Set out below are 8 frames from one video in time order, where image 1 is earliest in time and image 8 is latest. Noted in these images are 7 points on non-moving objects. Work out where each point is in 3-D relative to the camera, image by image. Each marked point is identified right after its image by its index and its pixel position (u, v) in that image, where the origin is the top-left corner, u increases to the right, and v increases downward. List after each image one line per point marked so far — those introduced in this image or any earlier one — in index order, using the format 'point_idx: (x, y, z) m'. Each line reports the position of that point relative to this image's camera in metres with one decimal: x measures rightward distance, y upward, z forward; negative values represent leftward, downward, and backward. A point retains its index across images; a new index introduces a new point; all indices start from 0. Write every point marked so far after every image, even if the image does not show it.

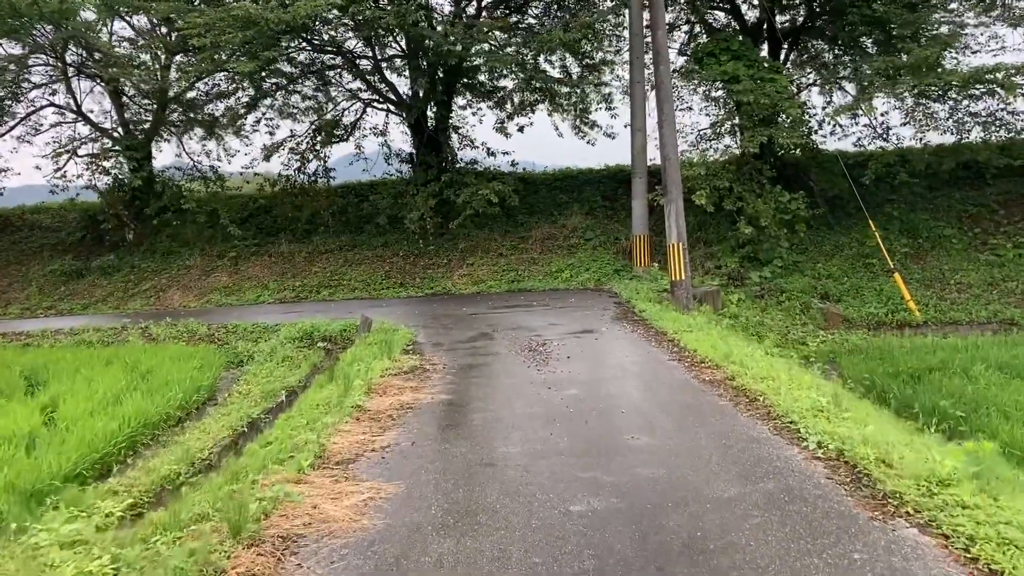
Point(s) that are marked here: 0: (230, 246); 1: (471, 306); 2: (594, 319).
0: (-5.4, +0.8, +17.9) m
1: (-0.6, -0.3, +12.4) m
2: (+0.9, -0.4, +10.2) m
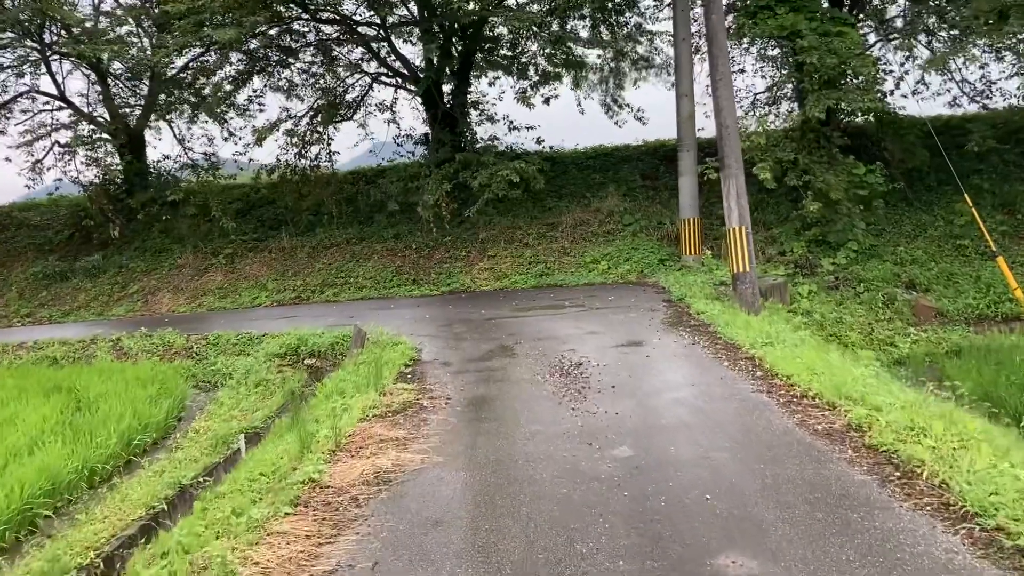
0: (-4.9, +0.8, +16.1) m
1: (-0.2, -0.2, +10.5) m
2: (+1.1, -0.4, +8.2) m
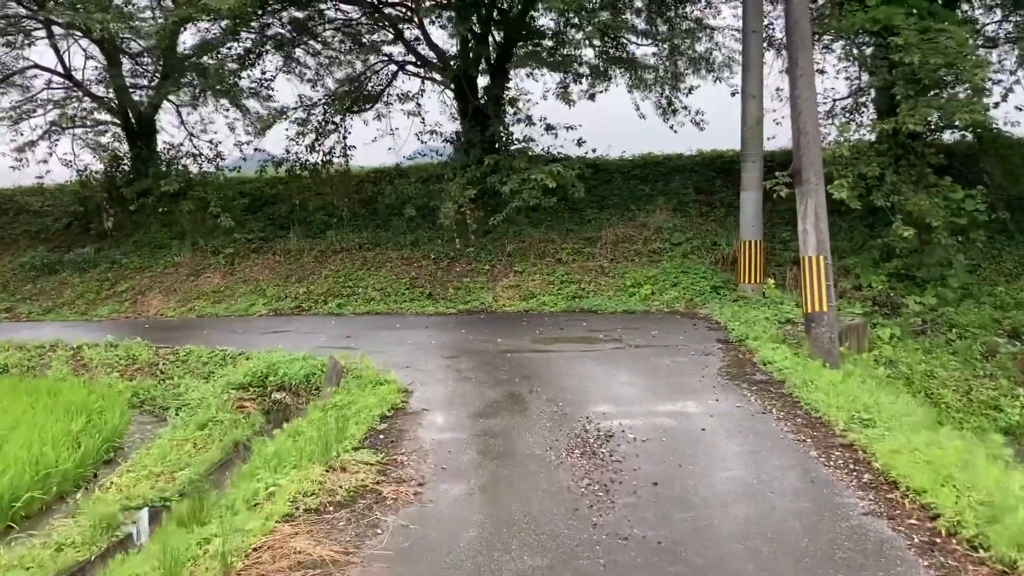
0: (-4.4, +0.8, +14.6) m
1: (0.0, -0.5, +8.8) m
2: (+1.2, -0.6, +6.4) m
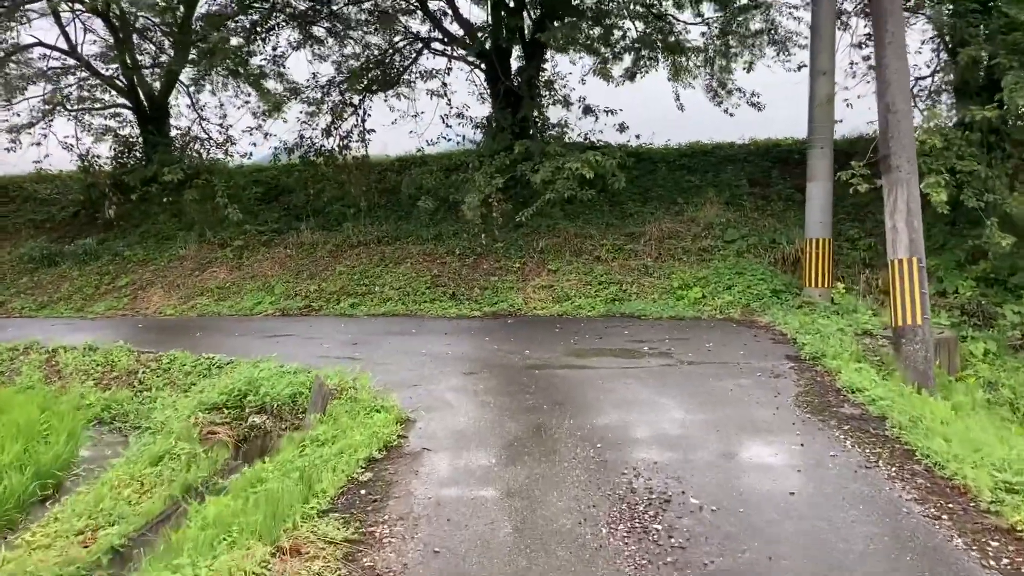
0: (-3.9, +0.8, +13.5) m
1: (+0.2, -0.5, +7.5) m
2: (+1.4, -0.7, +5.1) m
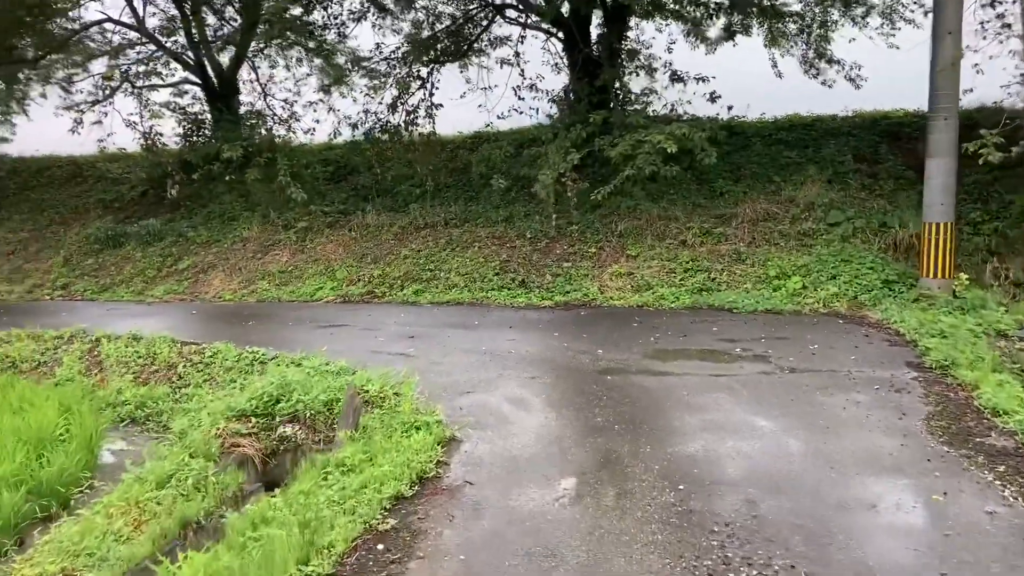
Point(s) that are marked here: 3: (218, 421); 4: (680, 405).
0: (-2.9, +1.1, +12.9) m
1: (+0.7, -0.4, +6.6) m
2: (+1.7, -0.7, +4.1) m
3: (-1.7, -0.7, +5.3) m
4: (+0.9, -0.6, +5.0) m
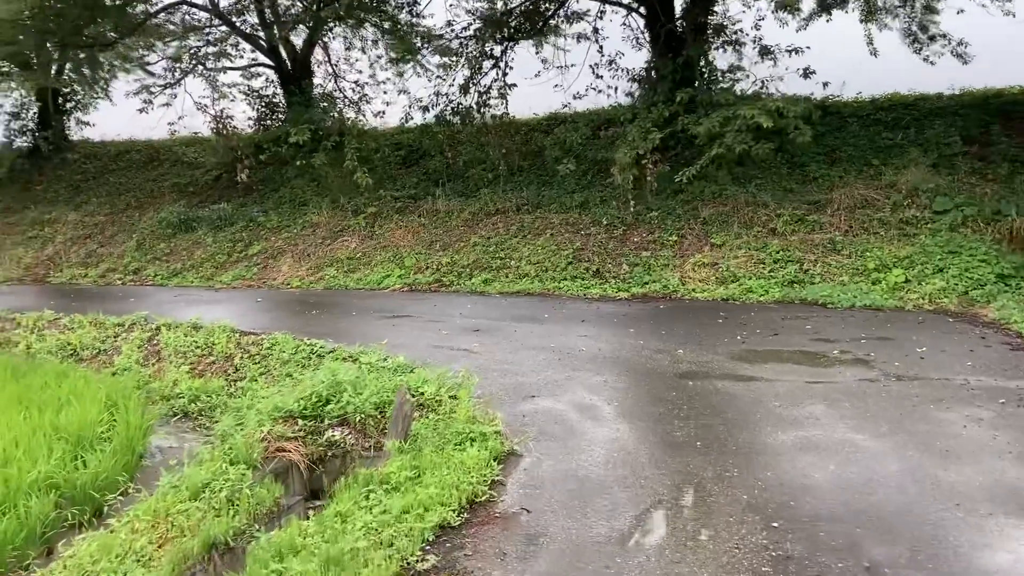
0: (-1.8, +1.2, +12.6) m
1: (+1.2, -0.4, +6.0) m
2: (+1.9, -0.7, +3.5) m
3: (-1.3, -0.7, +4.9) m
4: (+1.2, -0.6, +4.4) m
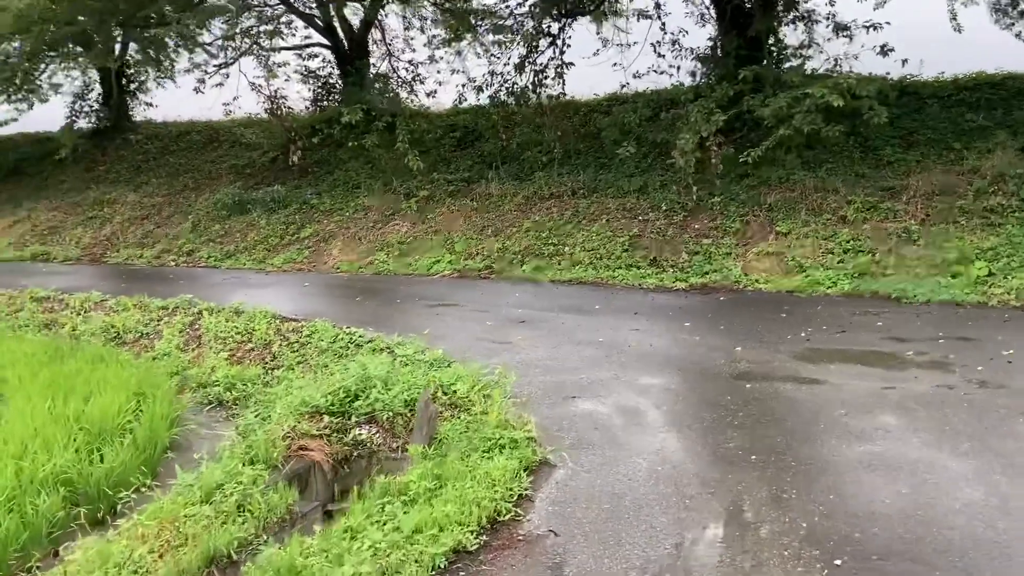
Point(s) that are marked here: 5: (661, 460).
0: (-1.1, +1.4, +12.3) m
1: (+1.5, -0.3, +5.6) m
2: (+2.0, -0.7, +3.0) m
3: (-1.1, -0.6, +4.6) m
4: (+1.4, -0.6, +3.9) m
5: (+0.6, -0.7, +3.6) m
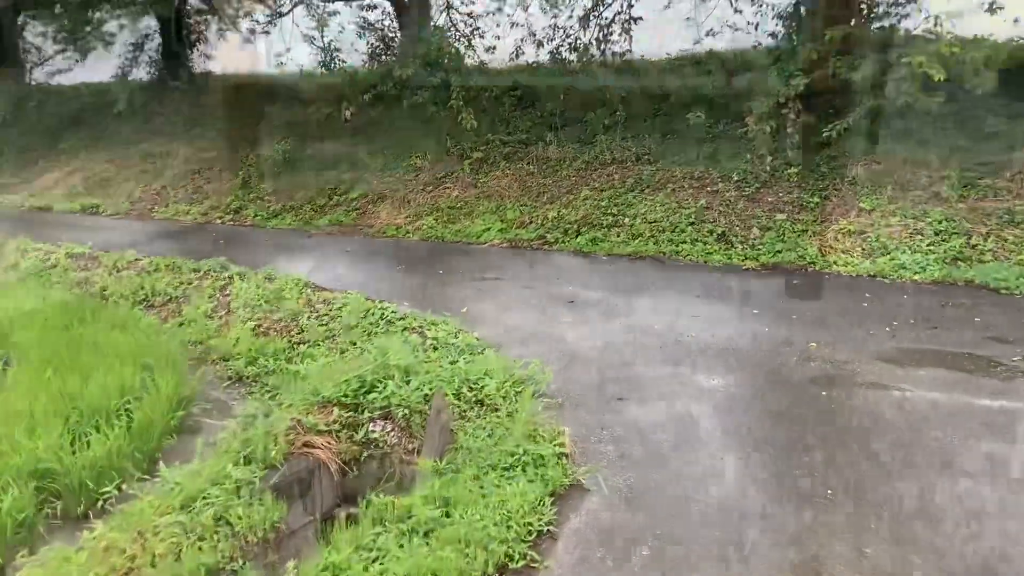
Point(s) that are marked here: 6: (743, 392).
0: (-0.3, +1.9, +11.7) m
1: (+1.7, -0.3, +4.9) m
2: (+2.0, -0.8, +2.3) m
3: (-1.0, -0.5, +4.1) m
4: (+1.5, -0.6, +3.3) m
5: (+0.7, -0.6, +3.0) m
6: (+1.0, -0.5, +4.0) m
